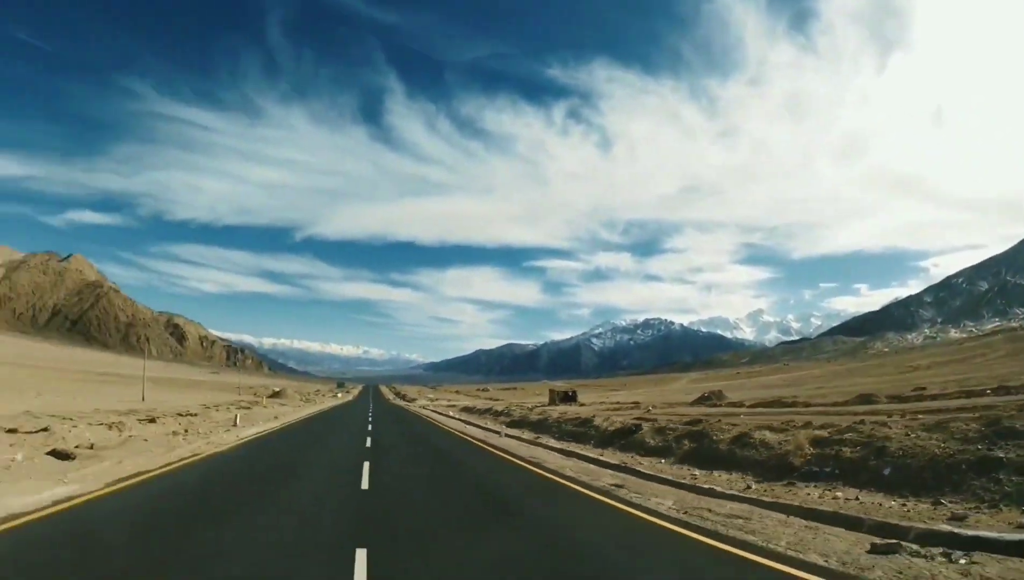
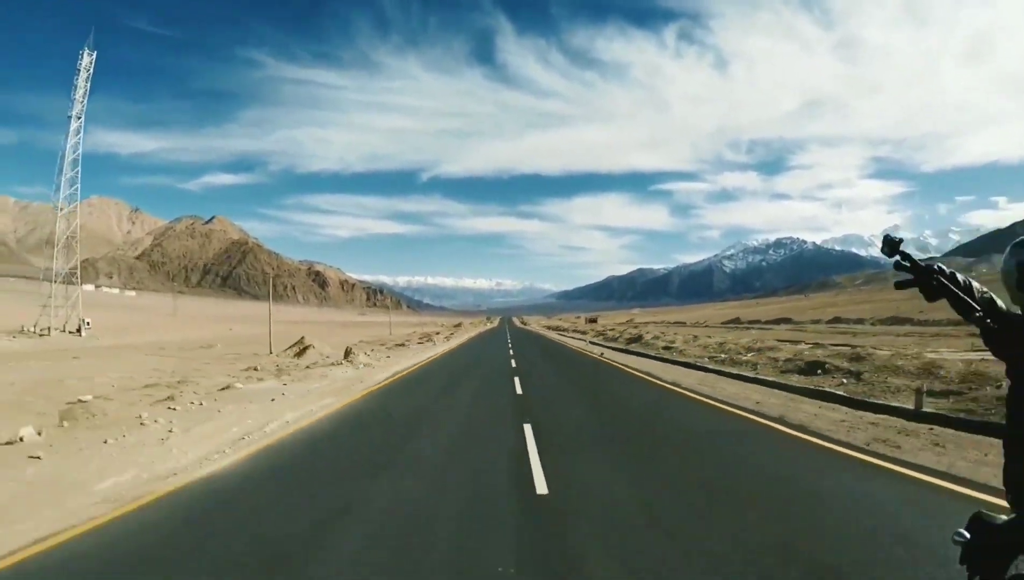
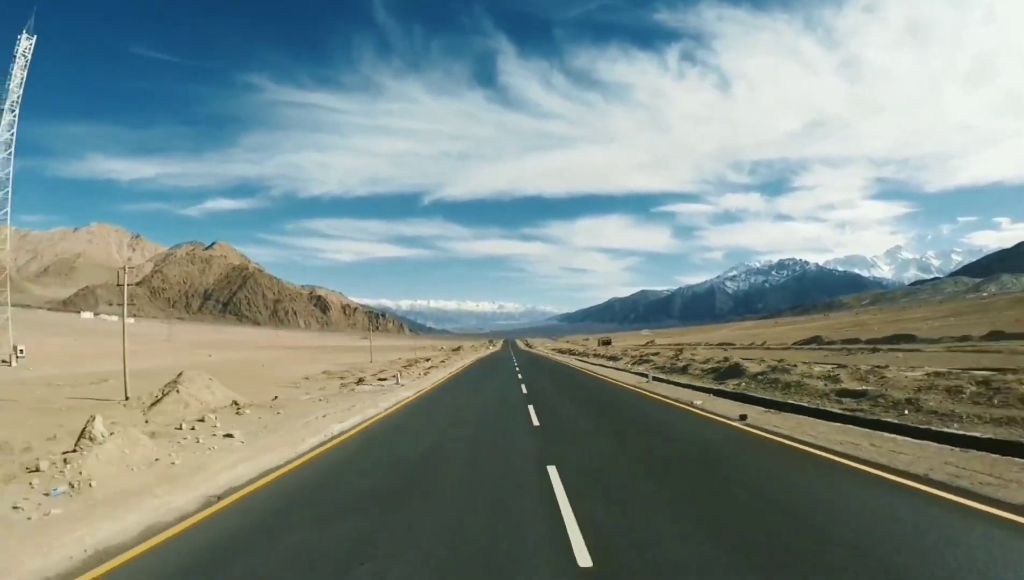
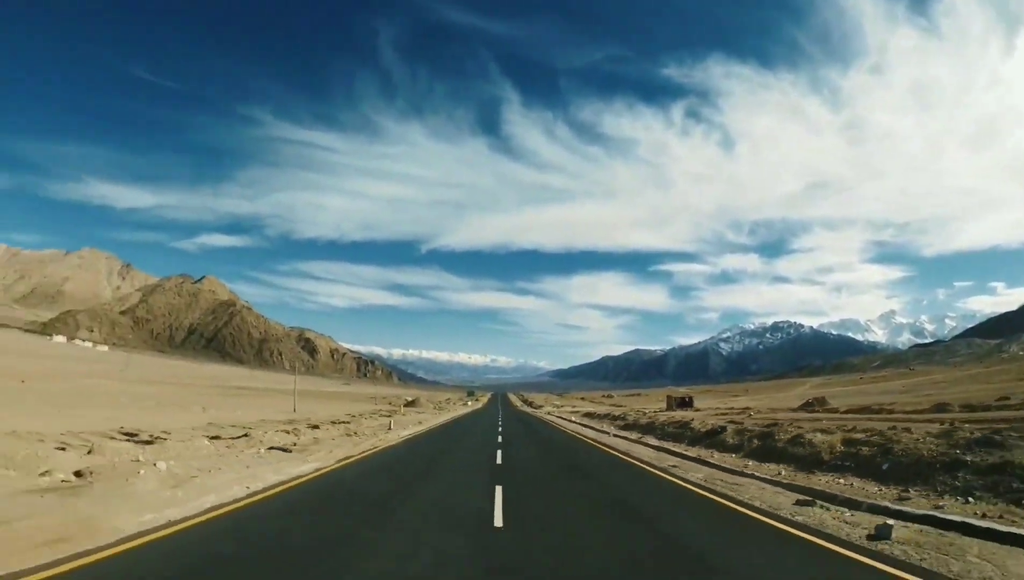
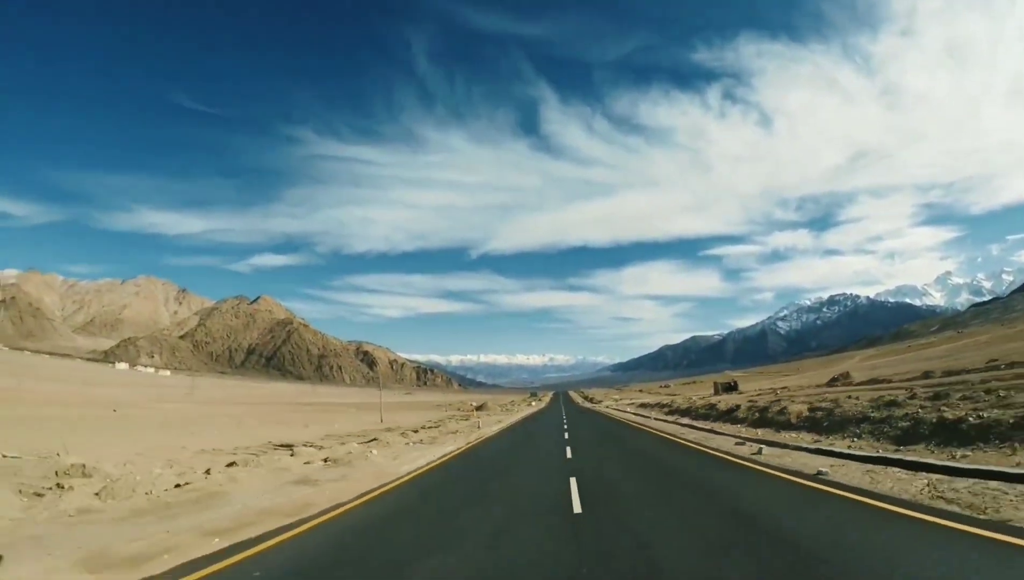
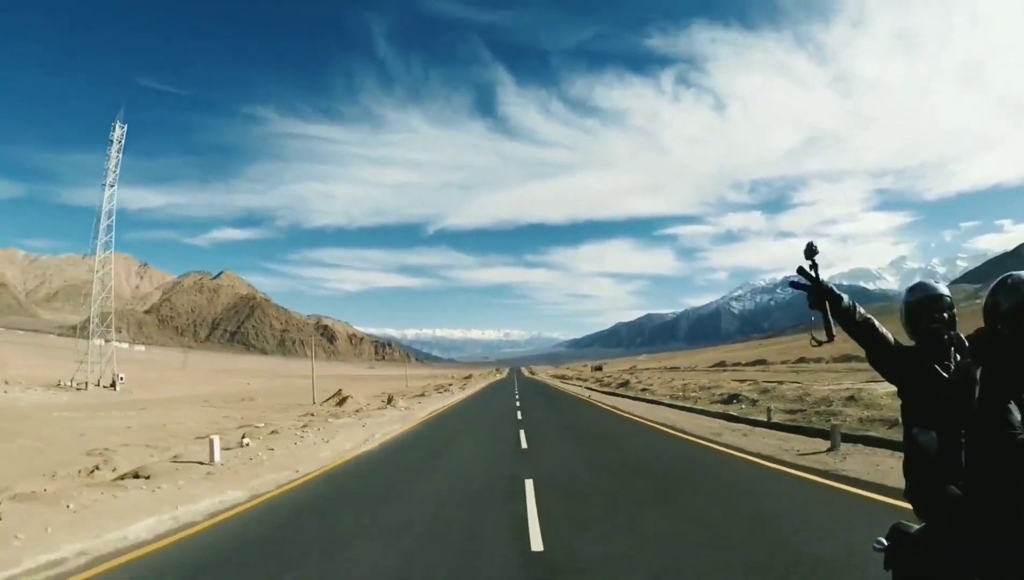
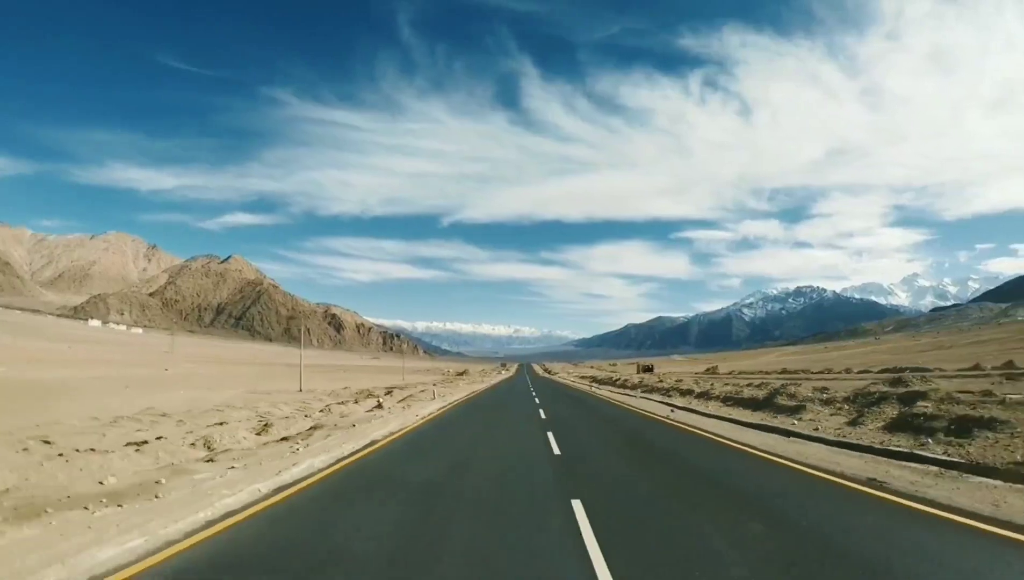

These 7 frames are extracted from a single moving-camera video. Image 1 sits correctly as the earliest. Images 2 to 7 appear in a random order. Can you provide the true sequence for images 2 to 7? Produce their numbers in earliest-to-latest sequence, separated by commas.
4, 5, 7, 3, 2, 6
